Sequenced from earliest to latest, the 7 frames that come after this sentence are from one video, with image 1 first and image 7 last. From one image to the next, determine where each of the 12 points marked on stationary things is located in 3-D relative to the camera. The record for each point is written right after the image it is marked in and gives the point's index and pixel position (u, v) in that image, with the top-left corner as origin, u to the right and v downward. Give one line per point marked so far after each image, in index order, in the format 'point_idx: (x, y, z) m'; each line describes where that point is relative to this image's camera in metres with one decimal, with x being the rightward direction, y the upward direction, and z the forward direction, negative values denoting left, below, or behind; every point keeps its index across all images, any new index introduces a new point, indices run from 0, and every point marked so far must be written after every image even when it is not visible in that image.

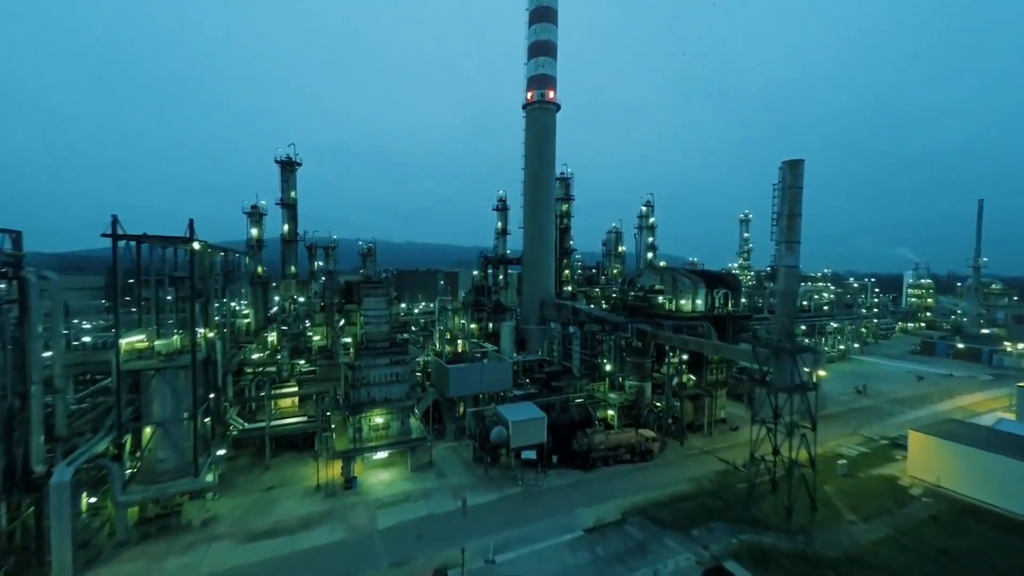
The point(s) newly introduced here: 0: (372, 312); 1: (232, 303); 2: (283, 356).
0: (-5.2, -1.0, +15.5) m
1: (-12.6, -0.7, +19.0) m
2: (-9.6, -2.9, +17.8) m
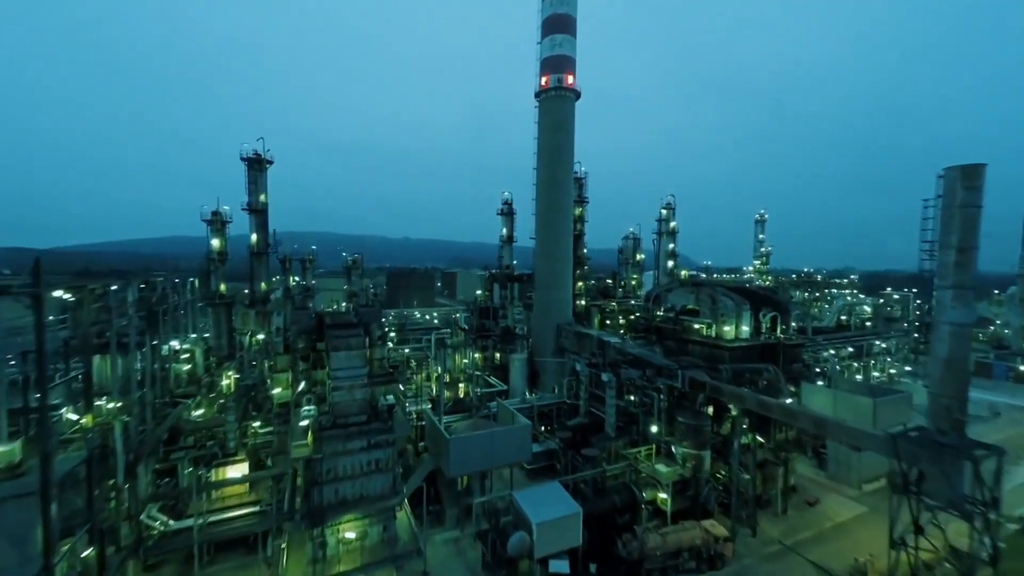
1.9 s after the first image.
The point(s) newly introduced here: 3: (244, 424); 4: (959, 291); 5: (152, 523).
0: (-4.5, -2.3, +11.2) m
1: (-12.0, -2.0, +14.6) m
2: (-9.0, -4.2, +13.5) m
3: (-8.8, -4.5, +14.0) m
4: (+9.0, 0.0, +8.5) m
5: (-9.6, -6.2, +11.2) m
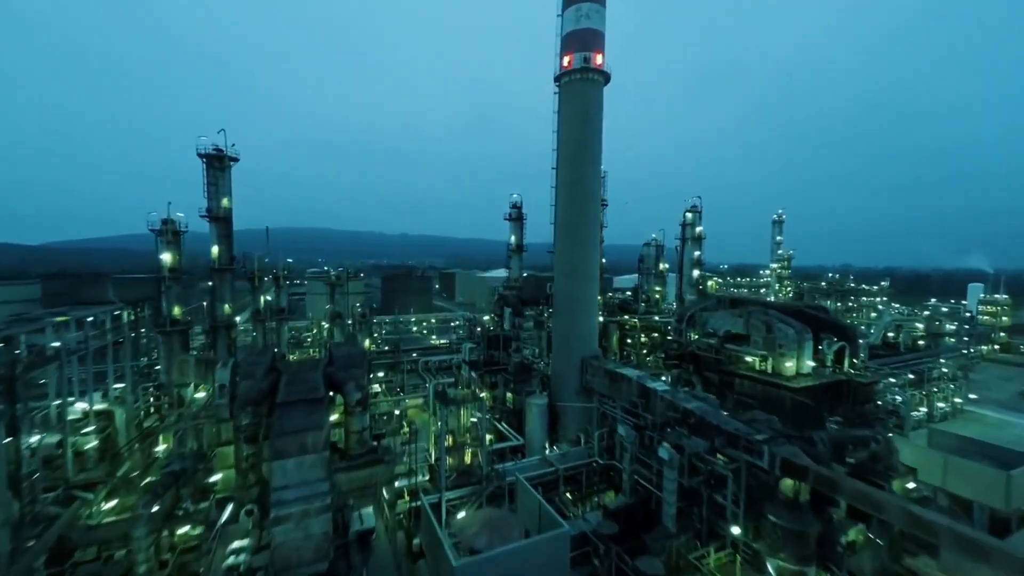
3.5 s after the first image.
0: (-3.8, -3.5, +7.1) m
1: (-11.3, -3.2, +10.5) m
2: (-8.3, -5.4, +9.4) m
3: (-8.1, -5.7, +9.9) m
4: (+9.8, -1.3, +4.6) m
5: (-8.8, -7.4, +7.1) m
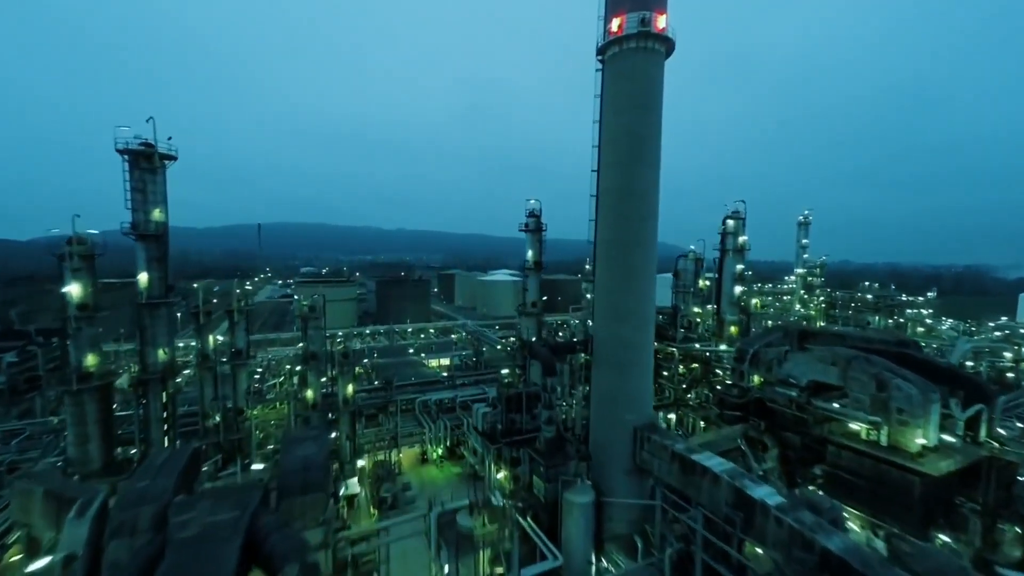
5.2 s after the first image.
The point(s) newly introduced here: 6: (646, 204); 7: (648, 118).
0: (-2.8, -5.1, +2.2) m
1: (-10.3, -4.7, +5.6) m
2: (-7.3, -7.0, +4.5) m
3: (-7.1, -7.3, +5.1) m
4: (+10.8, -3.0, -0.3) m
5: (-7.8, -9.0, +2.3) m
6: (+4.5, +2.8, +14.2) m
7: (+4.5, +5.7, +14.0) m
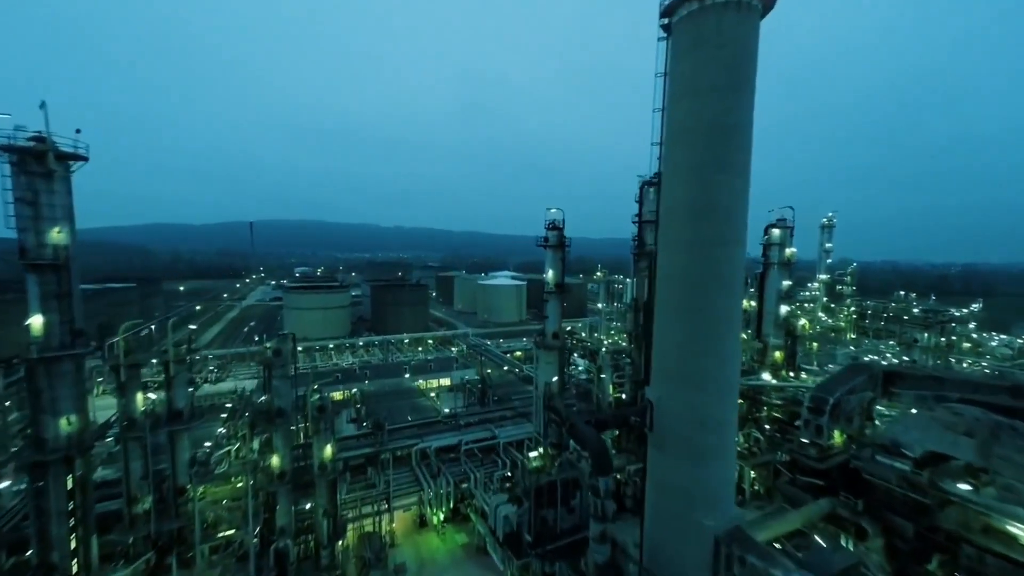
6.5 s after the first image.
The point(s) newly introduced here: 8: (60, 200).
0: (-1.9, -6.5, -1.8) m
1: (-9.4, -6.1, +1.5) m
2: (-6.4, -8.3, +0.5) m
3: (-6.3, -8.6, +1.0) m
4: (+11.7, -4.4, -4.3) m
5: (-7.0, -10.4, -1.8) m
6: (+5.3, +1.5, +10.1) m
7: (+5.3, +4.4, +10.0) m
8: (-12.2, +2.4, +11.4) m
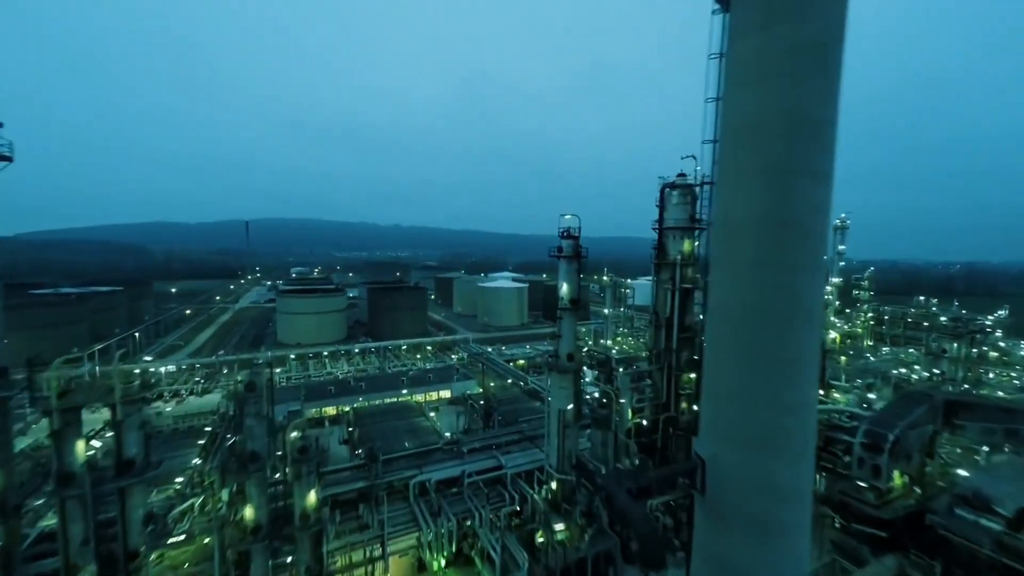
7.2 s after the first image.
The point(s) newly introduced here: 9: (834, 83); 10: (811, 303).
0: (-1.5, -7.2, -3.9) m
1: (-9.0, -6.8, -0.6) m
2: (-6.0, -9.0, -1.6) m
3: (-5.8, -9.3, -1.1) m
4: (+12.1, -5.1, -6.3) m
5: (-6.5, -11.1, -3.9) m
6: (+5.7, +0.9, +8.0) m
7: (+5.7, +3.7, +7.8) m
8: (-11.8, +1.7, +9.3) m
9: (+6.2, +4.0, +8.0) m
10: (+5.8, -0.1, +8.2) m
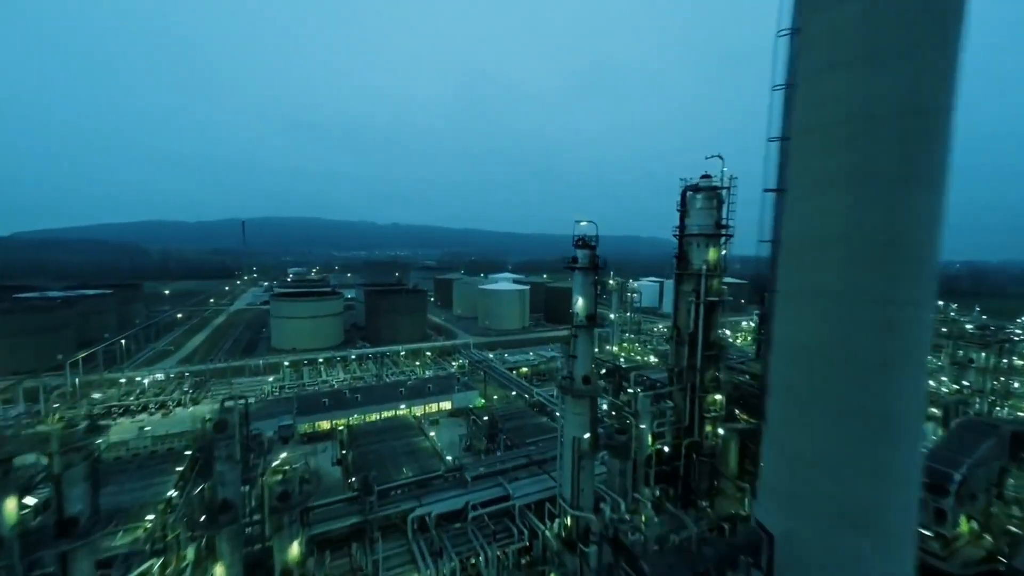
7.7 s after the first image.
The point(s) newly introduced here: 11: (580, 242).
0: (-1.1, -7.8, -5.7) m
1: (-8.6, -7.3, -2.4) m
2: (-5.6, -9.6, -3.4) m
3: (-5.5, -9.9, -2.8) m
4: (+12.5, -5.7, -8.1) m
5: (-6.1, -11.7, -5.6) m
6: (+6.1, +0.3, +6.3) m
7: (+6.1, +3.2, +6.1) m
8: (-11.4, +1.2, +7.5) m
9: (+6.5, +3.5, +6.3) m
10: (+6.2, -0.7, +6.4) m
11: (+2.5, +1.6, +14.9) m
